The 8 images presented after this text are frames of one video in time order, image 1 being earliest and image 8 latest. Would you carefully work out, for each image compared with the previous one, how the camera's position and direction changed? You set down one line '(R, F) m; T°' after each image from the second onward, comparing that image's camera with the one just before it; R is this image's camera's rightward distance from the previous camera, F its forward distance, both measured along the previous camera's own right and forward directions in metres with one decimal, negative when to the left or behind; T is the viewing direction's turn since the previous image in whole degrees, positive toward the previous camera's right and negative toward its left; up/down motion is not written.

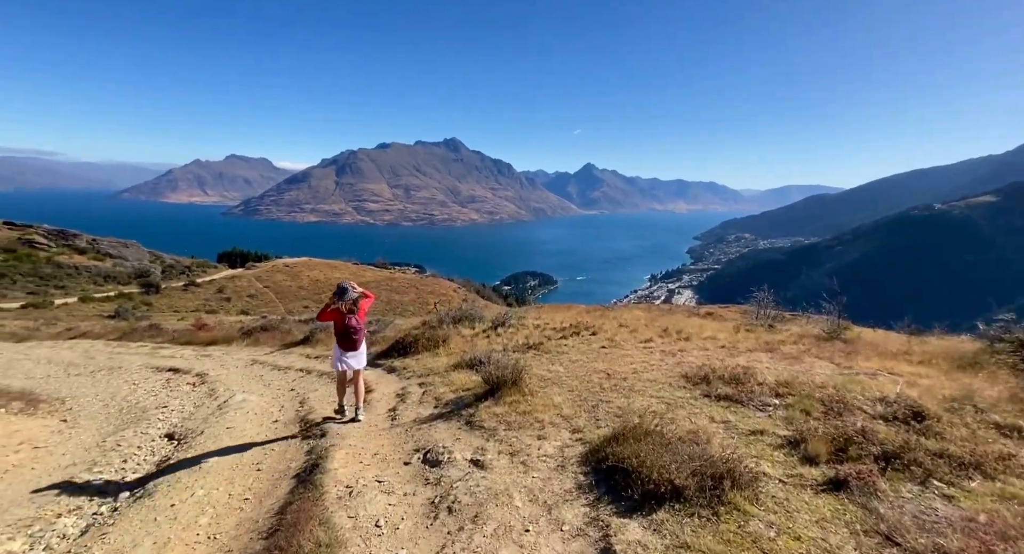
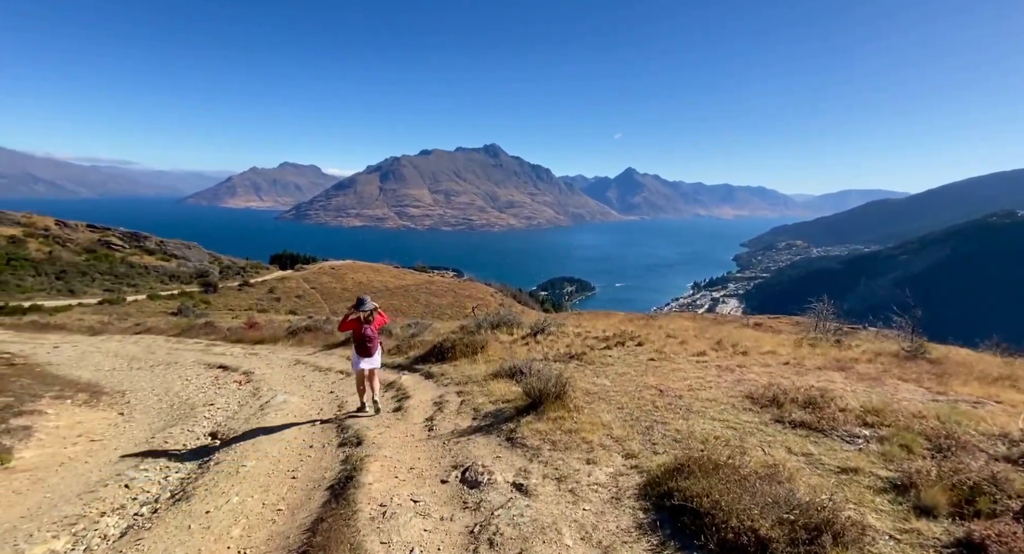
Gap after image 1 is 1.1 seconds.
(-0.2, +0.9) m; -4°
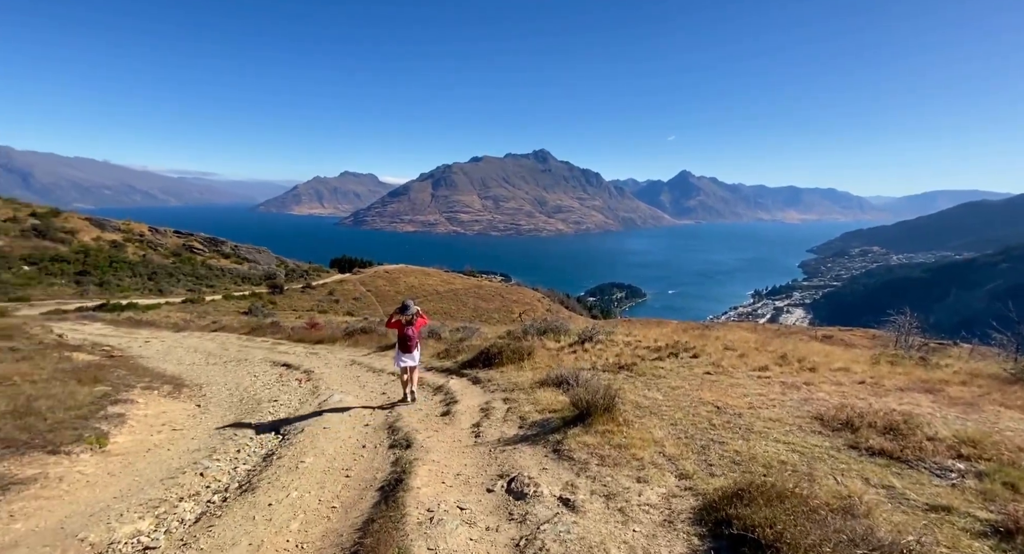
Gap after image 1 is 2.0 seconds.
(0.0, +0.4) m; -5°
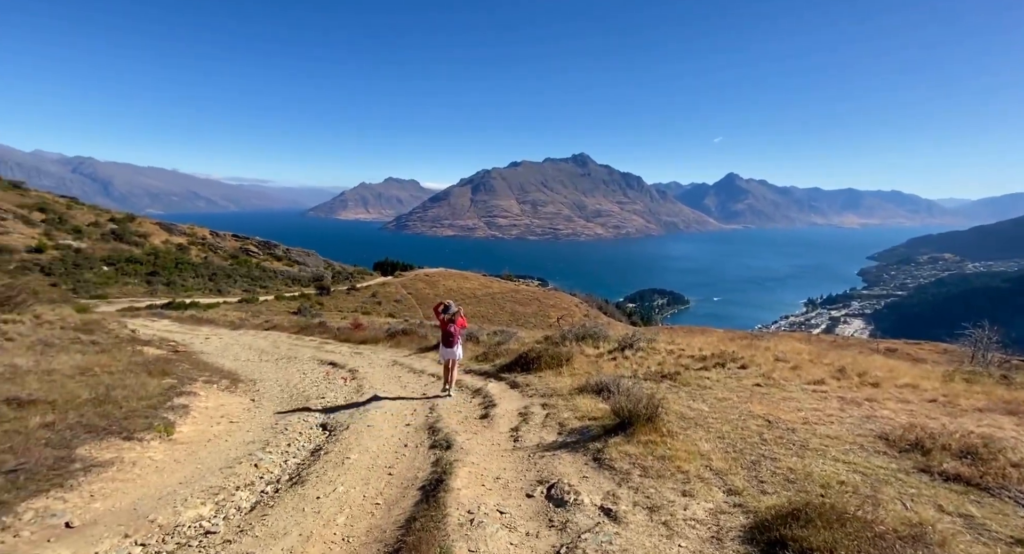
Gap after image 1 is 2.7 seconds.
(-0.1, +0.2) m; -4°
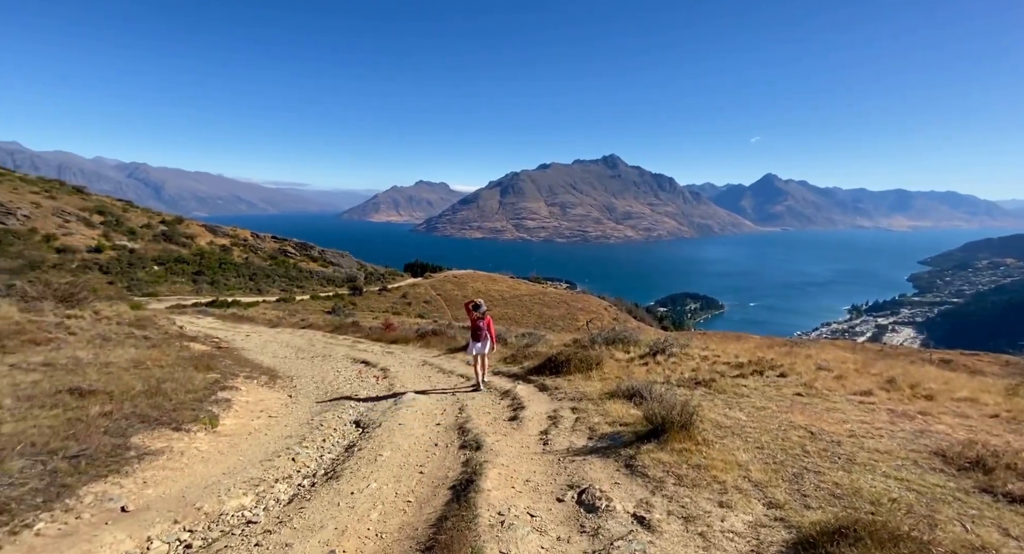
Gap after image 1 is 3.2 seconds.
(-0.1, +0.2) m; -3°
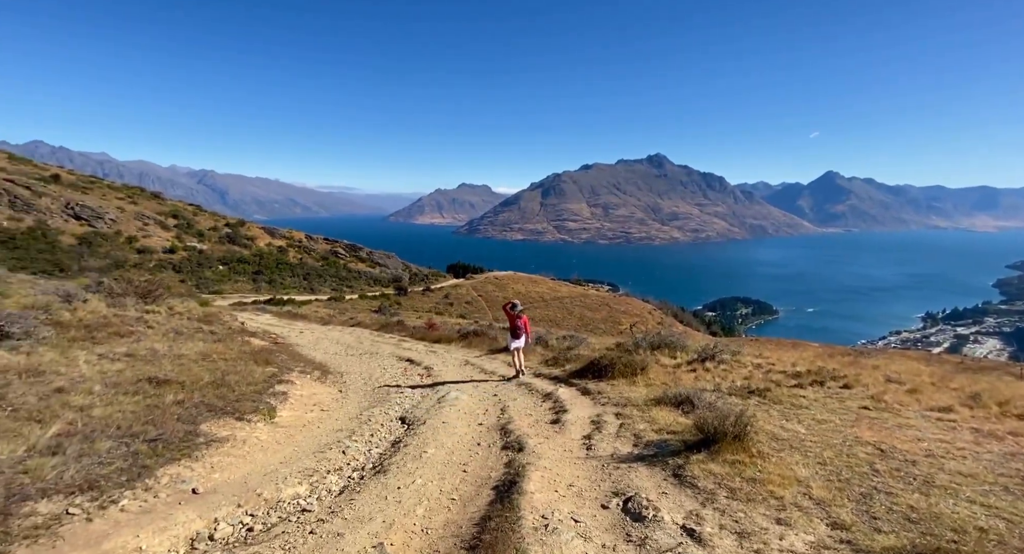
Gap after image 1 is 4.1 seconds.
(-0.1, +0.1) m; -5°
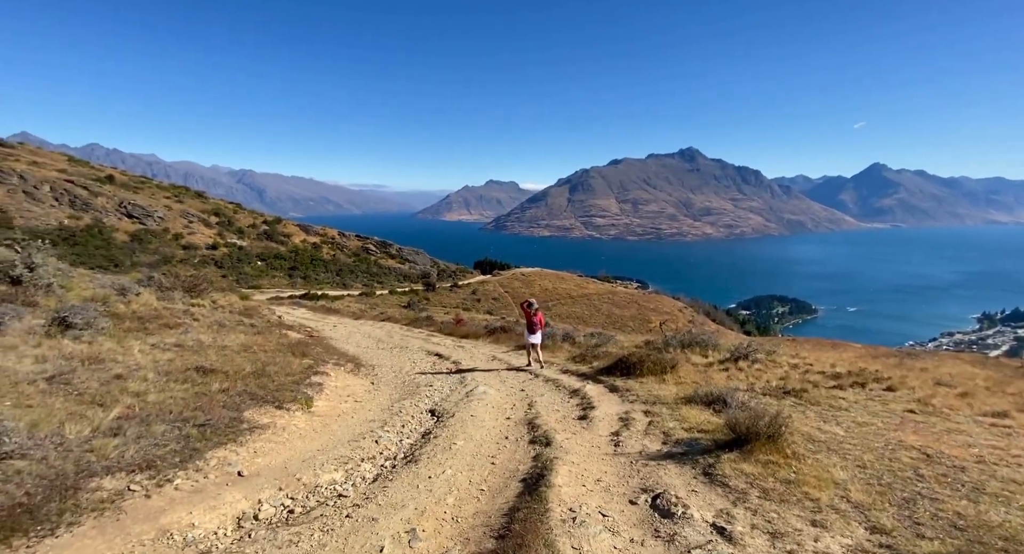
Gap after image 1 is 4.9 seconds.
(0.0, -0.2) m; -3°
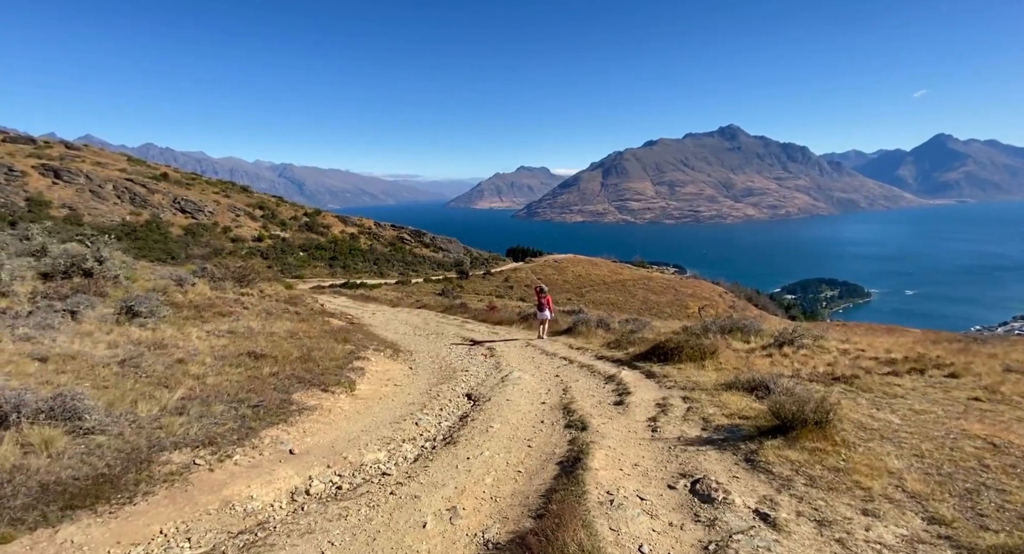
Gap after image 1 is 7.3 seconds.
(0.0, -0.2) m; -4°
